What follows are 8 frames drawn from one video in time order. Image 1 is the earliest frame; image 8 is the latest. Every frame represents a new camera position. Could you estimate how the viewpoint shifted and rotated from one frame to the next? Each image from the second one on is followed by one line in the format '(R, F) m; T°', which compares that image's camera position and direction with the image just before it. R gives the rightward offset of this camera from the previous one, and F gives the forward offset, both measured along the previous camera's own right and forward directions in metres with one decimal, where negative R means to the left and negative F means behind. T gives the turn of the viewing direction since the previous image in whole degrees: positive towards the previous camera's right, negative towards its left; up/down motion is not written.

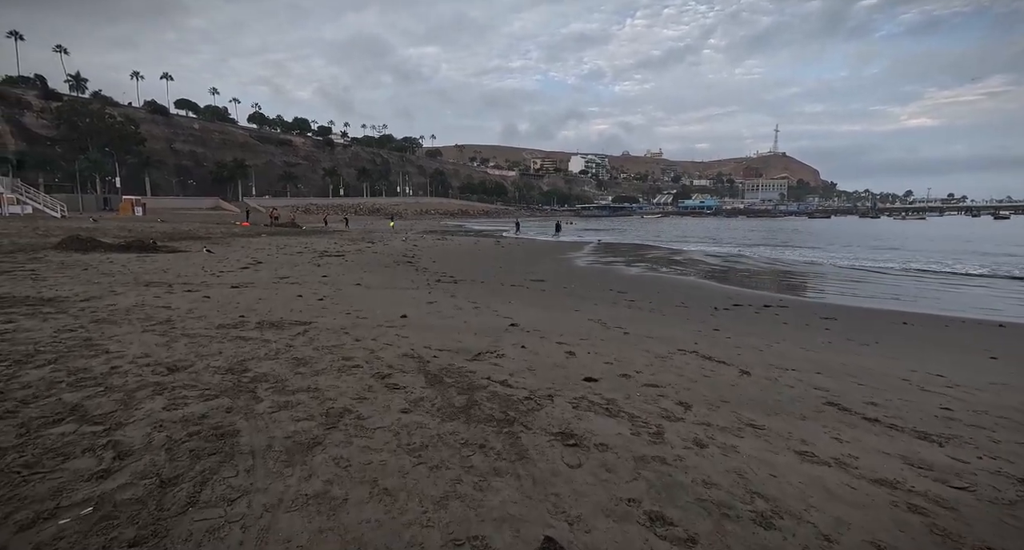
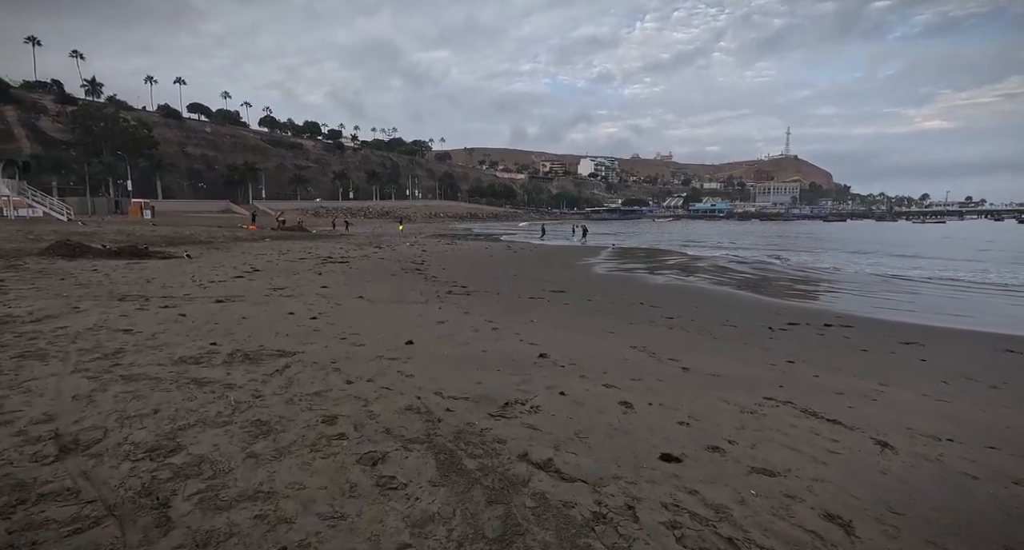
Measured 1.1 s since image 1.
(-0.2, +1.4) m; -1°
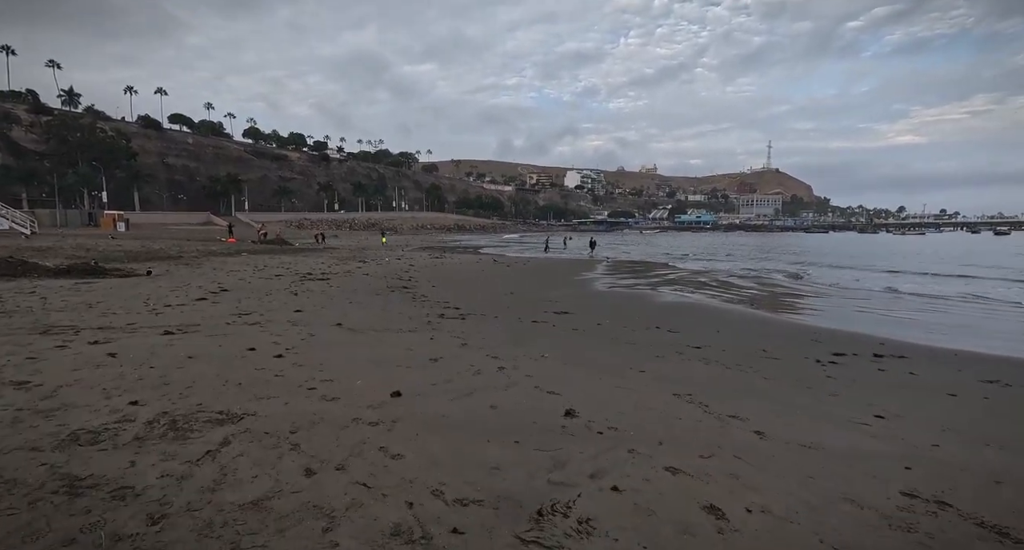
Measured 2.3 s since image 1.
(-0.3, +1.5) m; +1°
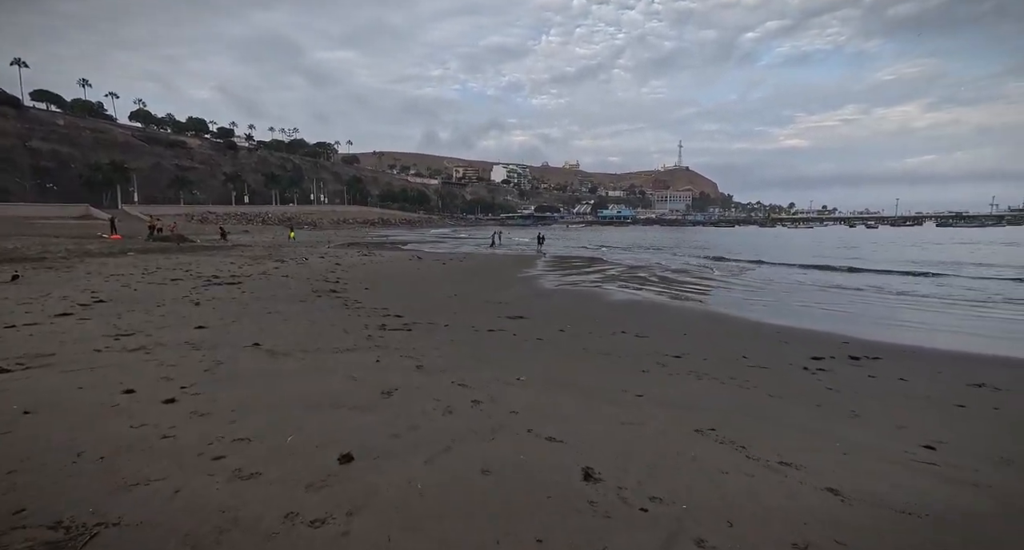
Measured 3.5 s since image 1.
(-0.5, +1.4) m; +8°
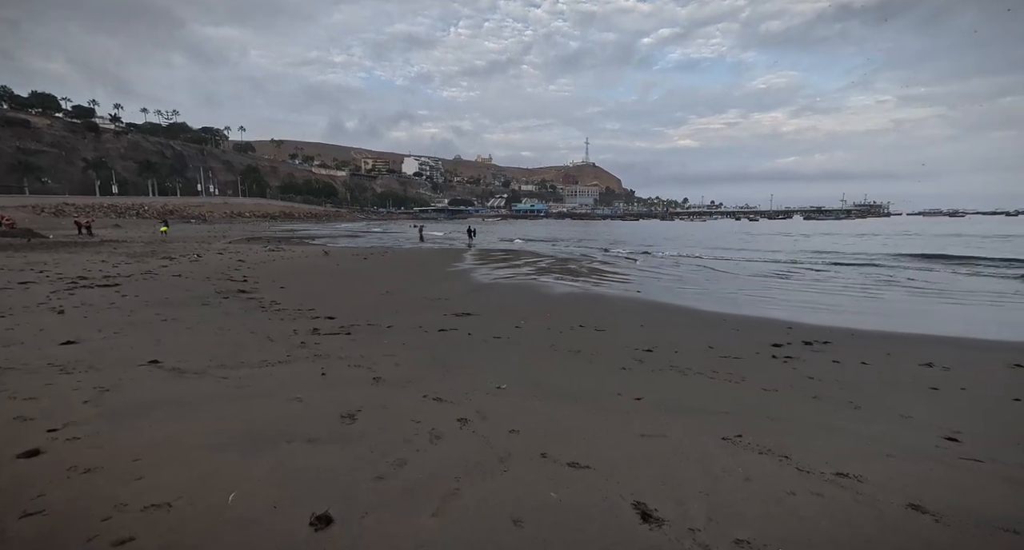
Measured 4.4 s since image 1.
(-0.6, +1.0) m; +9°
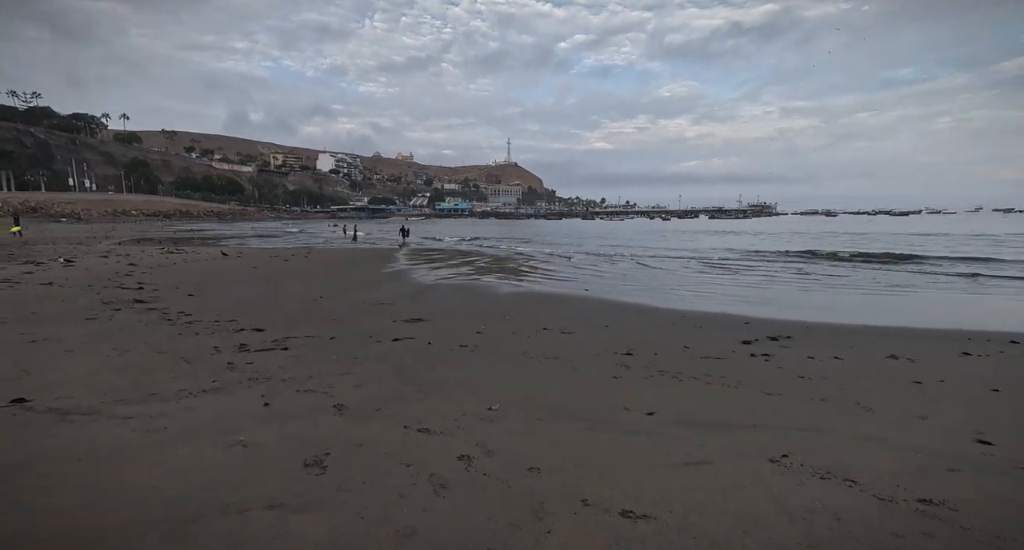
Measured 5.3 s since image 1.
(-0.6, +0.9) m; +8°
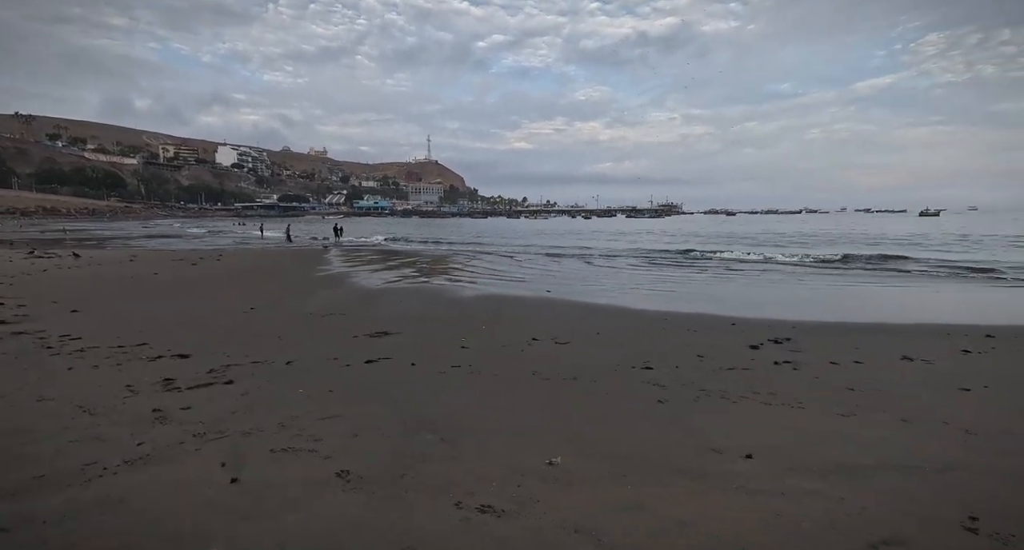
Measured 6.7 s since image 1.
(-0.9, +1.3) m; +8°
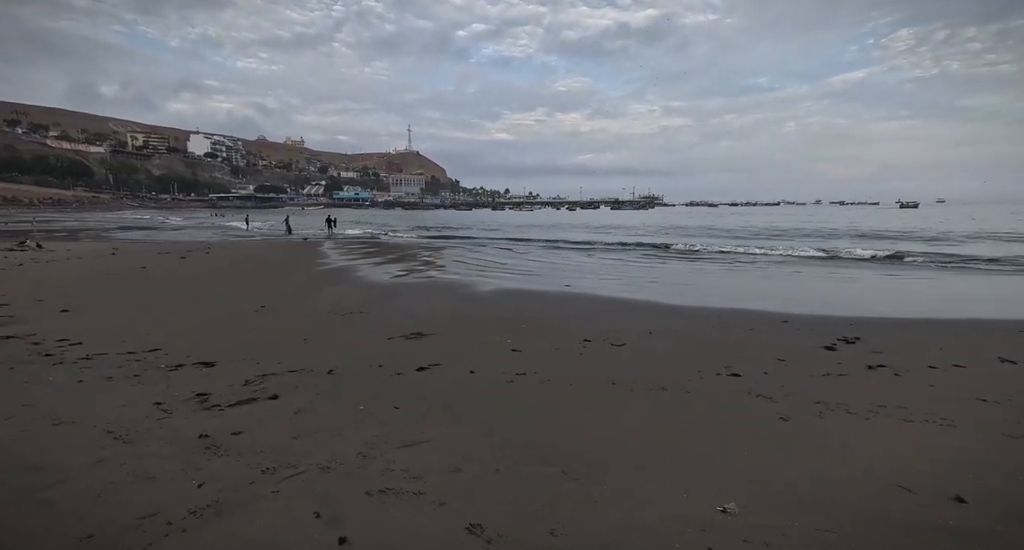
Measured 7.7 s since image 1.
(-1.0, +0.8) m; +2°
